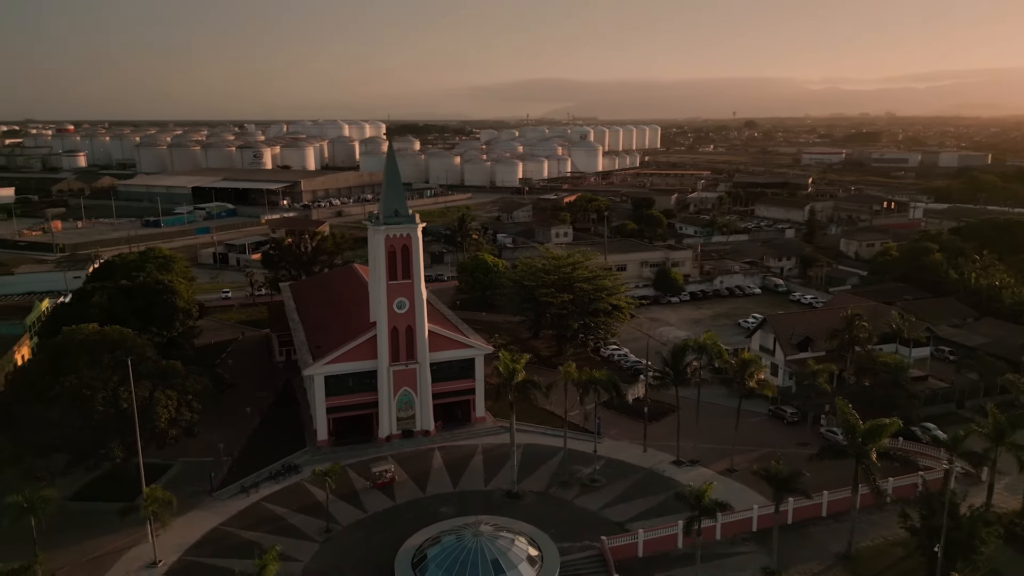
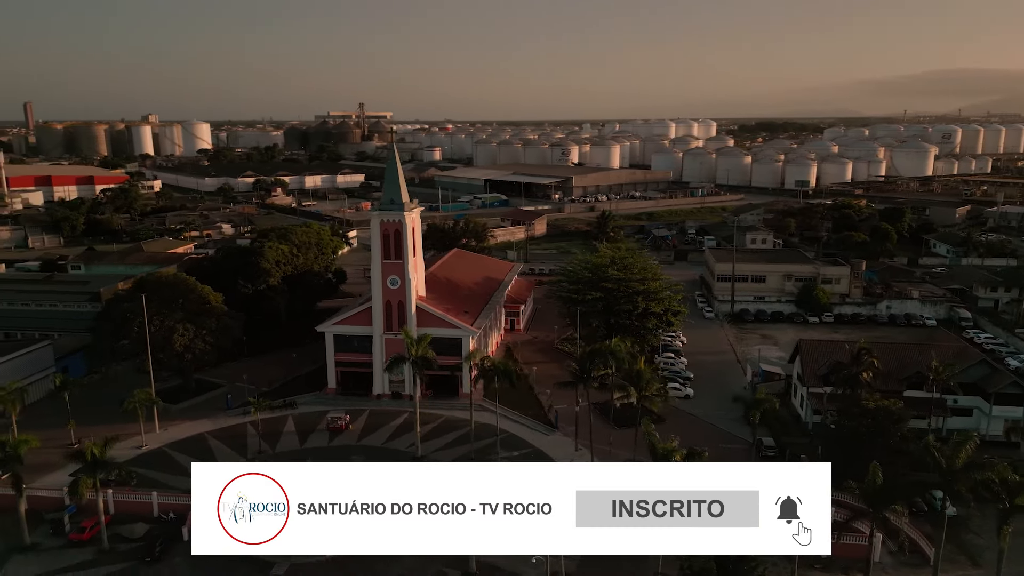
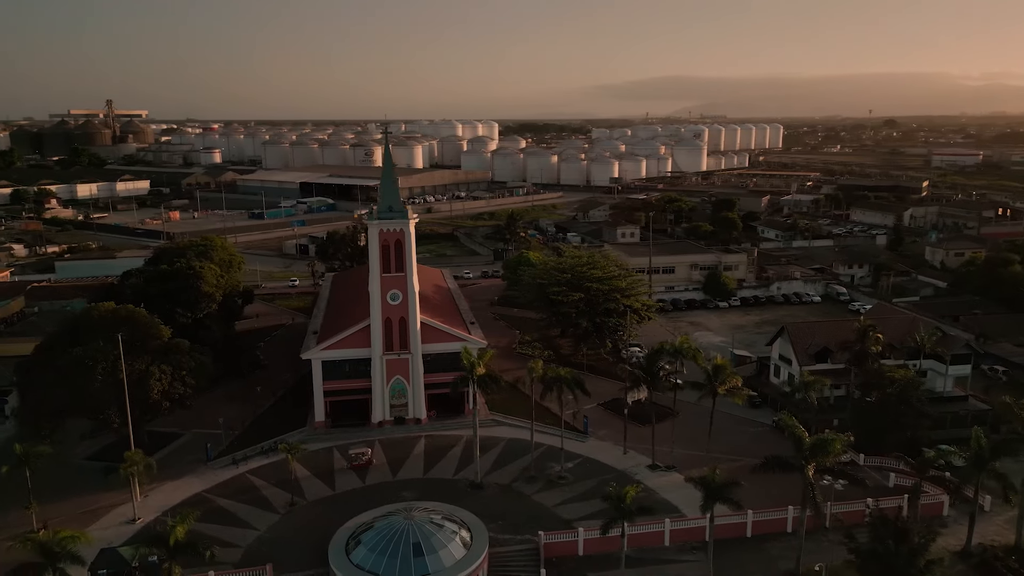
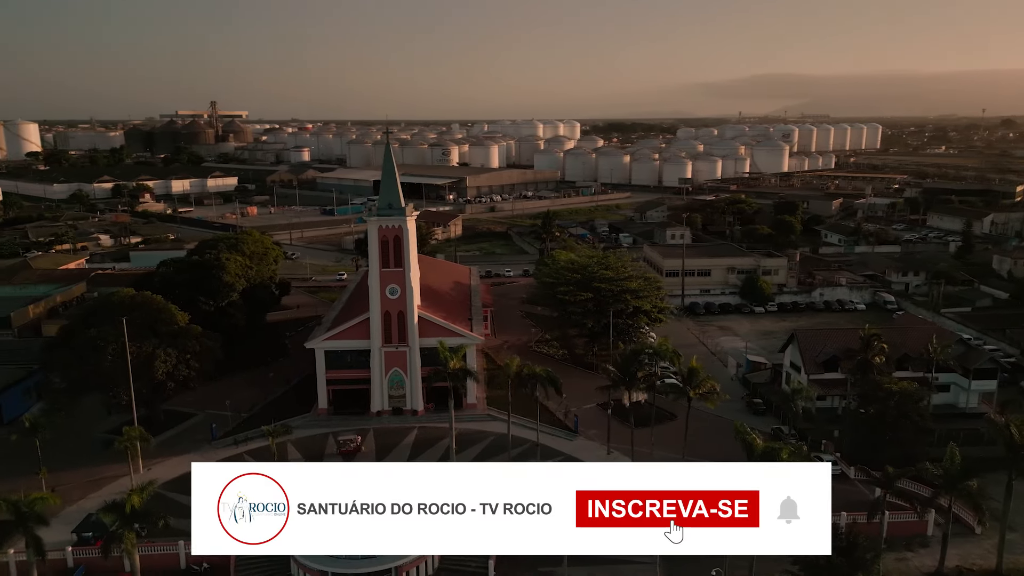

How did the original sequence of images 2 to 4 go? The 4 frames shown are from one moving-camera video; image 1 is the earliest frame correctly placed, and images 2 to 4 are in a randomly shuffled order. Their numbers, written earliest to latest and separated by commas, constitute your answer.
3, 4, 2
